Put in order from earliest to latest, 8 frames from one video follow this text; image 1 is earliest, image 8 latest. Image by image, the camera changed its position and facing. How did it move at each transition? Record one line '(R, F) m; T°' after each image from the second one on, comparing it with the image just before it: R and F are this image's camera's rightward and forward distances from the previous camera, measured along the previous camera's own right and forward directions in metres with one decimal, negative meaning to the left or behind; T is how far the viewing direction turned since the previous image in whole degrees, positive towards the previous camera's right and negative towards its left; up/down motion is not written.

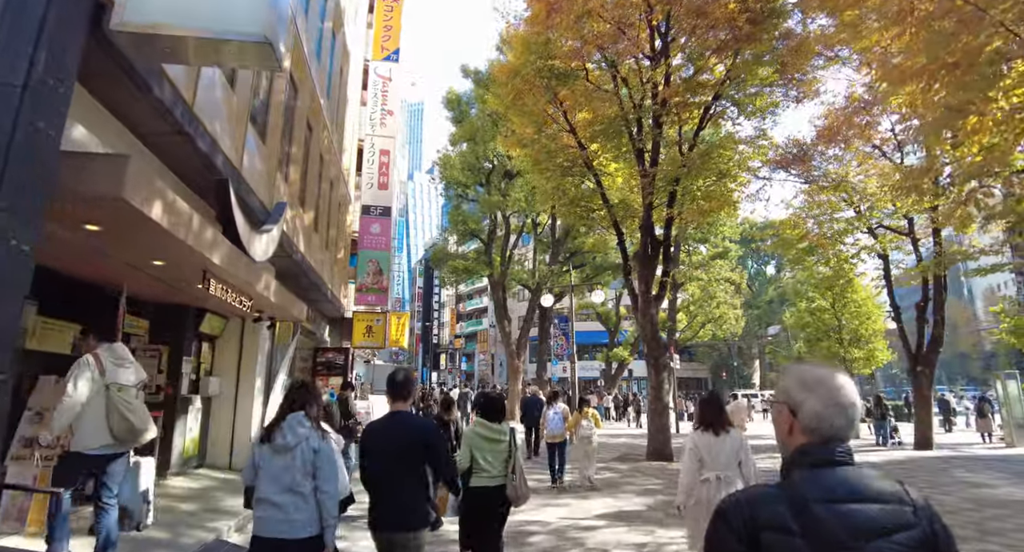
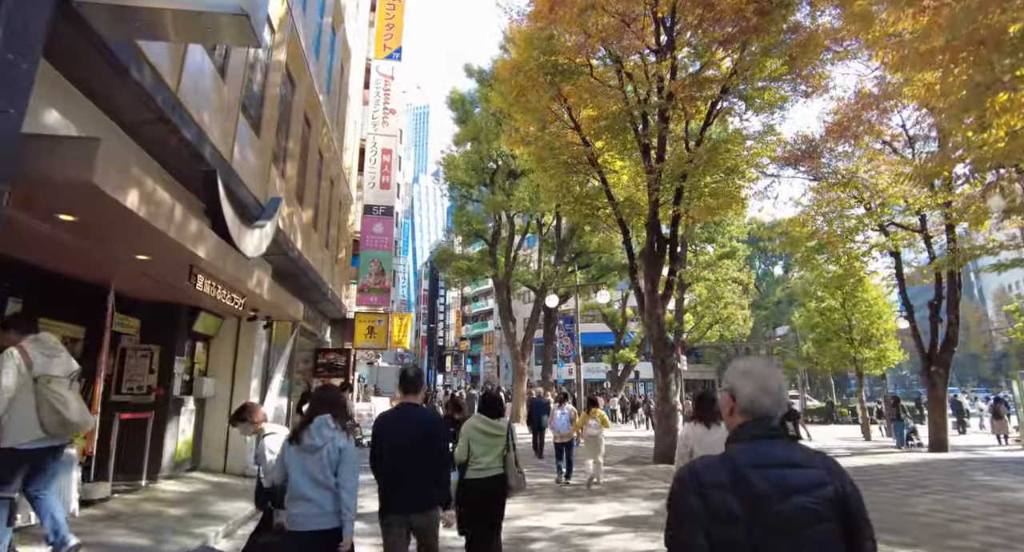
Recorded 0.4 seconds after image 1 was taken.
(0.0, +0.2) m; -1°
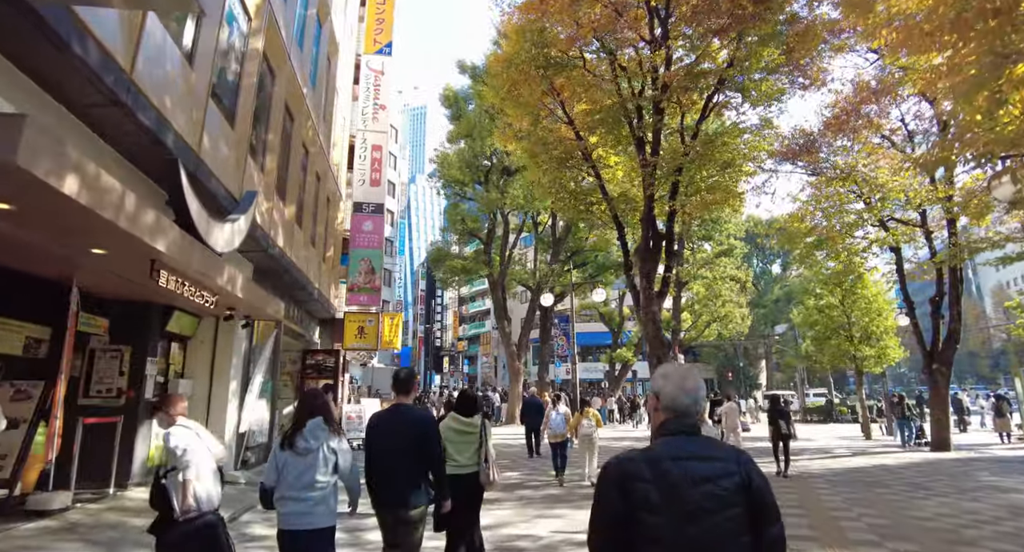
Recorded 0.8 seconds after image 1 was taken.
(+0.1, +0.3) m; 0°
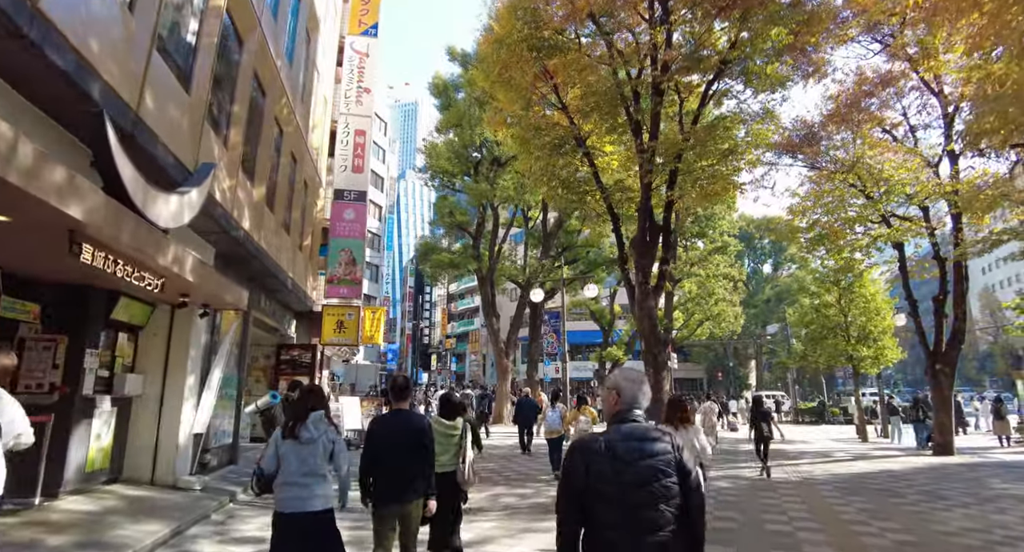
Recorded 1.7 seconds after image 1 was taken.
(0.0, +0.7) m; +1°
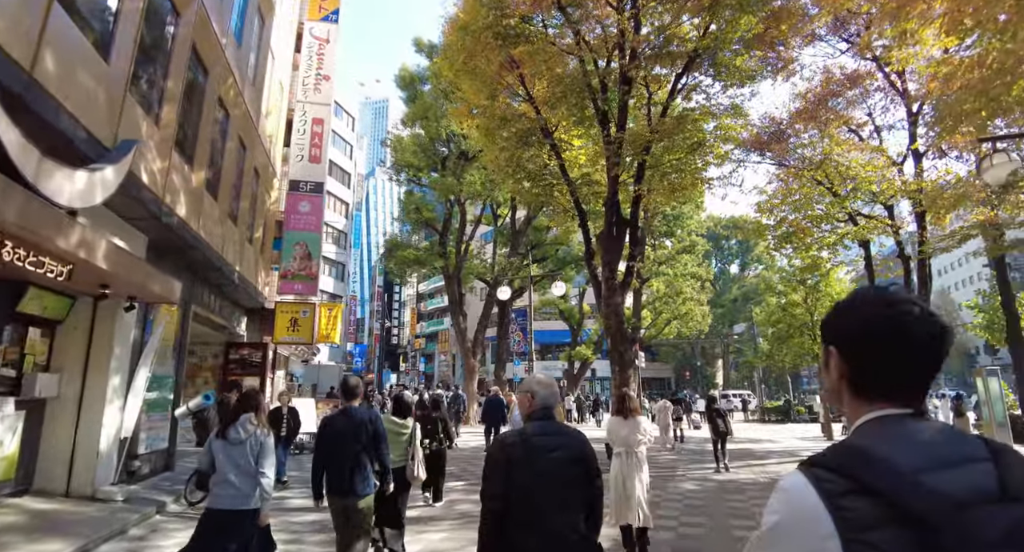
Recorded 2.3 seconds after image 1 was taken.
(+0.1, +0.4) m; +3°
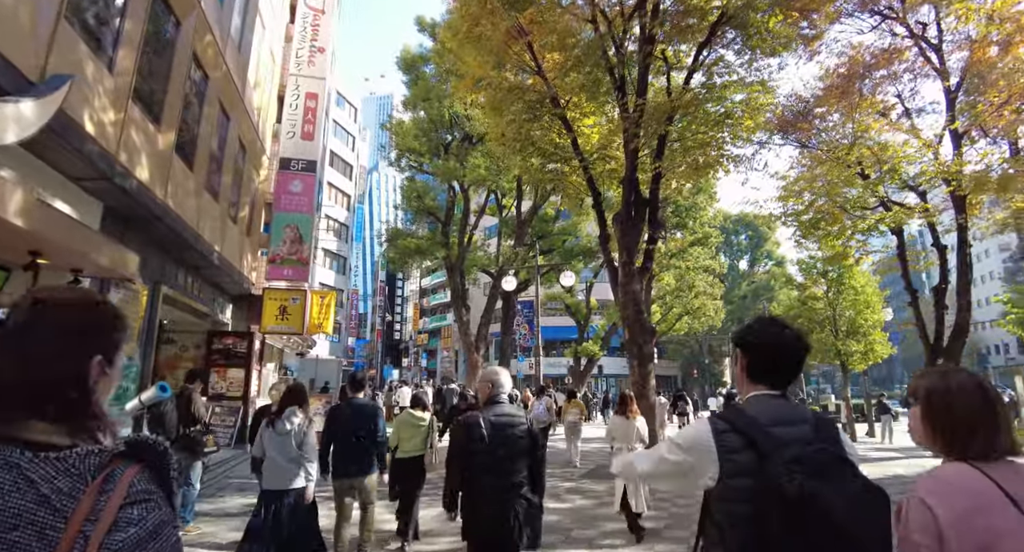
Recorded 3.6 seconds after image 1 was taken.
(-0.1, +1.0) m; 0°
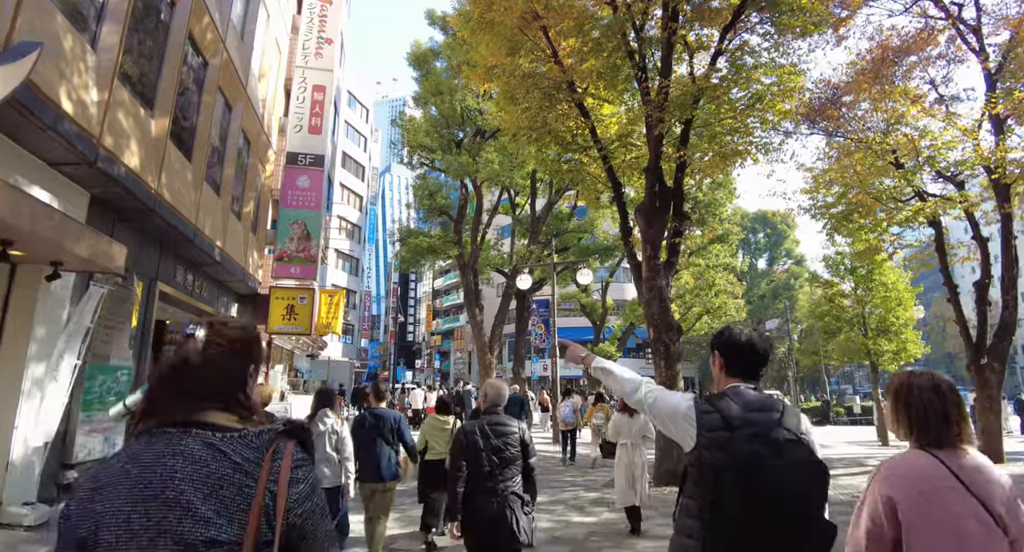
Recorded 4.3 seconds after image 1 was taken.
(-0.1, +0.5) m; -1°
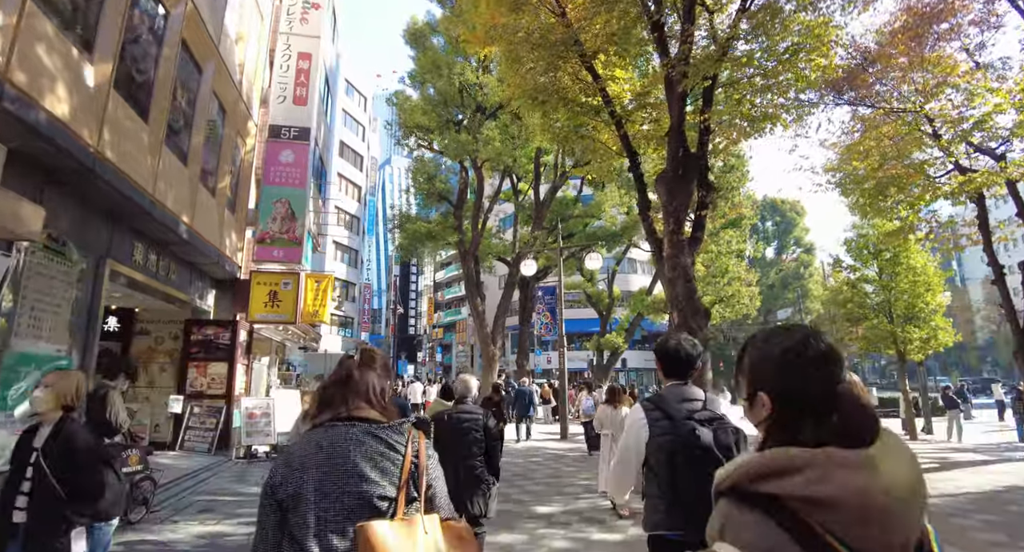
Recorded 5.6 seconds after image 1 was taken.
(0.0, +1.0) m; 0°
